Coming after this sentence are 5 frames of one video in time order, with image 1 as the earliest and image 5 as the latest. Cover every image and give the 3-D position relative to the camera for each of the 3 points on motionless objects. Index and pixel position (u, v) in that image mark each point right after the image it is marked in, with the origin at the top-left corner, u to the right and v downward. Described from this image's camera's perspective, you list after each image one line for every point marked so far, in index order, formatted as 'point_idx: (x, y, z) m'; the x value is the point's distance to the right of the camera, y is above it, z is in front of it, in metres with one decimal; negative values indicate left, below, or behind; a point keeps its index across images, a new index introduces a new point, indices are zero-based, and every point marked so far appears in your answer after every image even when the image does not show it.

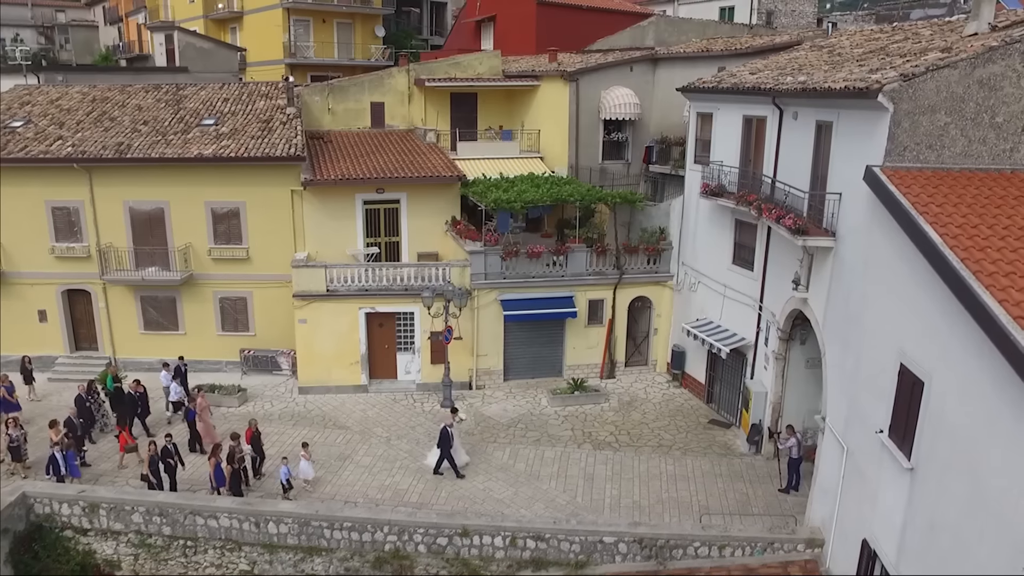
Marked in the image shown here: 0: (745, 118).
0: (+5.6, +4.1, +18.0) m
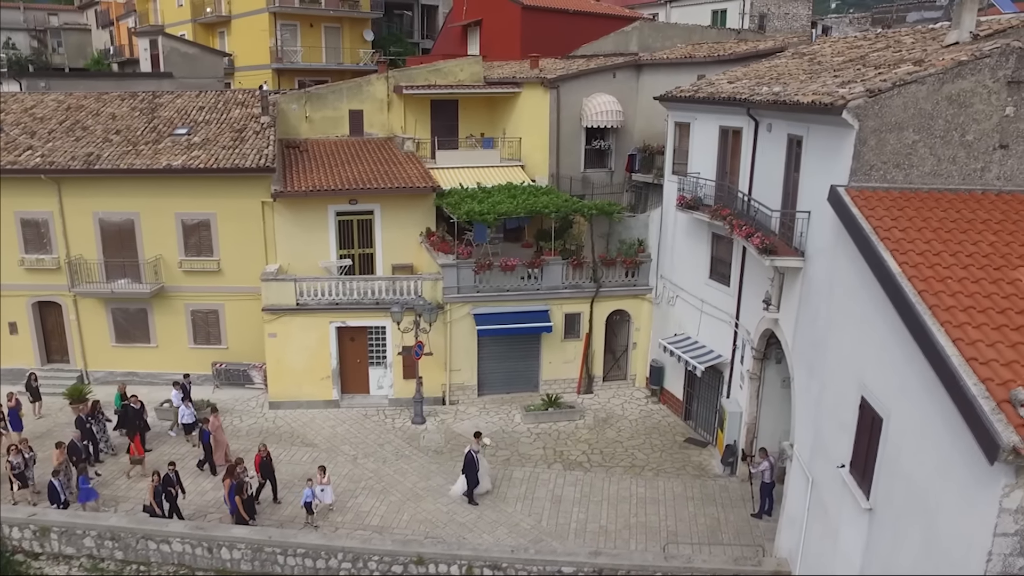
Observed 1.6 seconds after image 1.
0: (+4.9, +3.7, +17.4) m
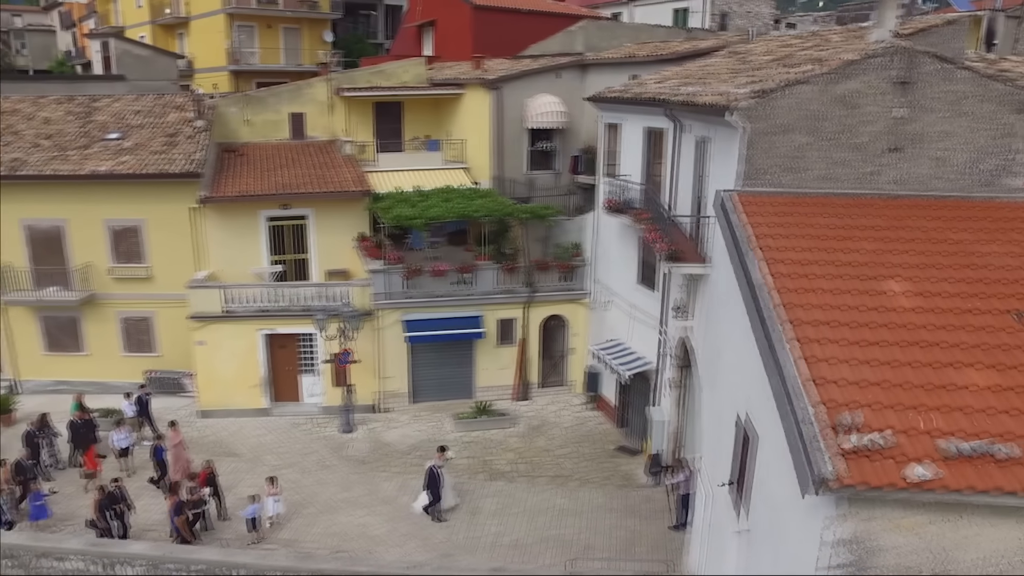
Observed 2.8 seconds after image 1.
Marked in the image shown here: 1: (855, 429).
0: (+3.1, +3.6, +17.0) m
1: (+3.0, -1.2, +6.5) m
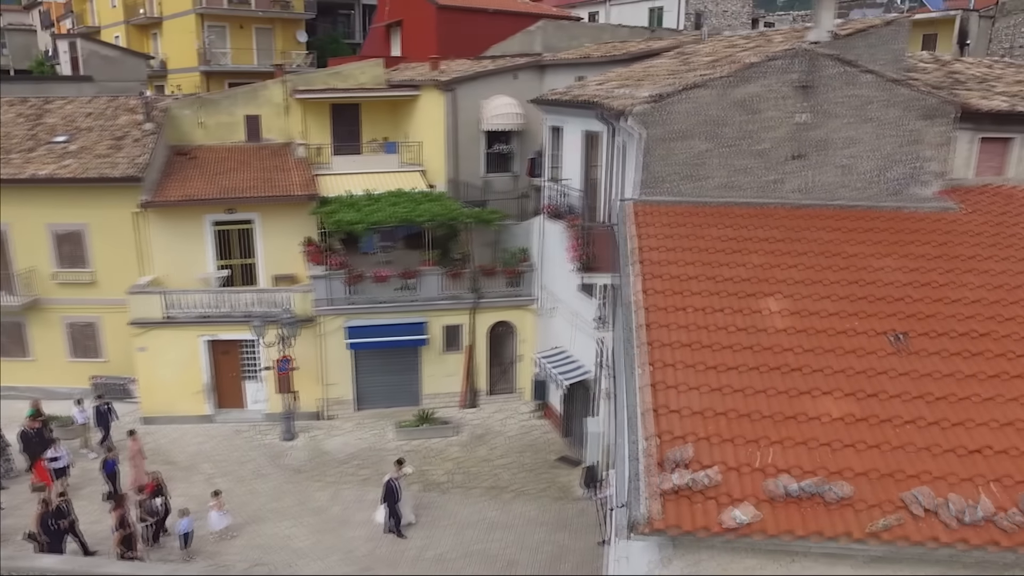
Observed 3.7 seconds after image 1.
0: (+1.6, +3.4, +16.6) m
1: (+1.4, -1.4, +6.1) m
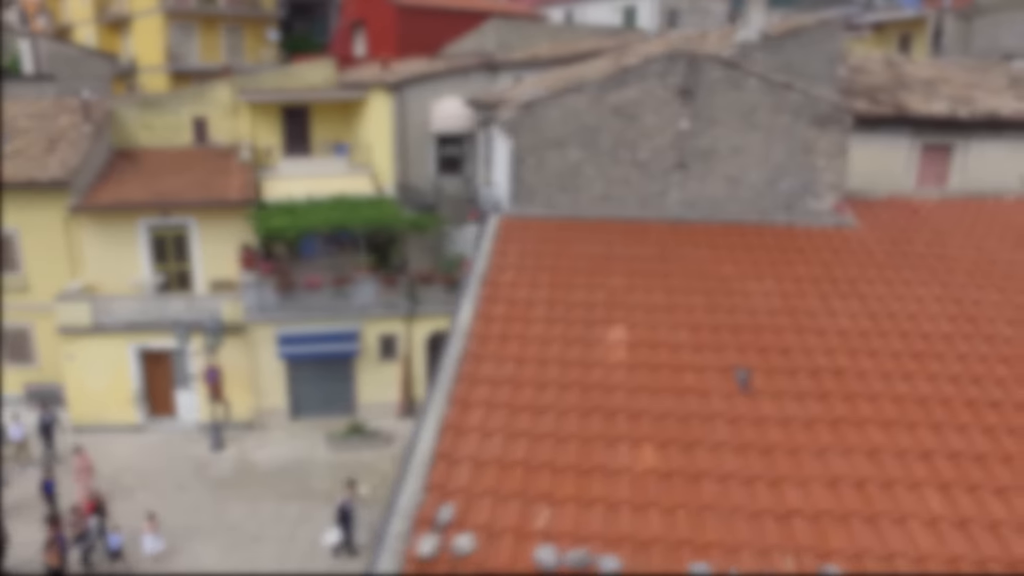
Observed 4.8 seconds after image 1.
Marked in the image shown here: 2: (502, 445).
0: (0.0, +3.2, +15.9) m
1: (-0.4, -1.7, +5.5) m
2: (0.0, -1.3, +6.3) m
